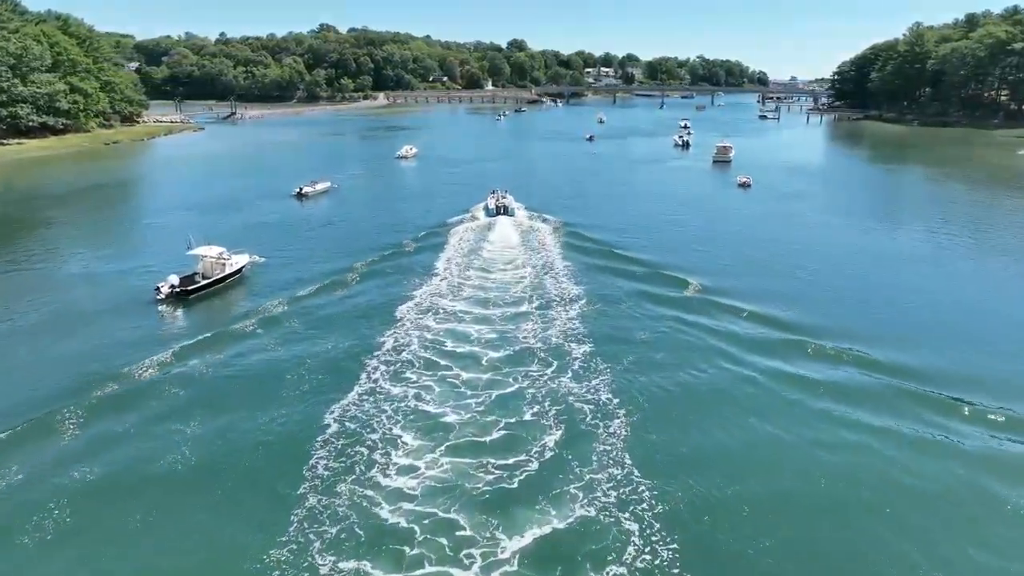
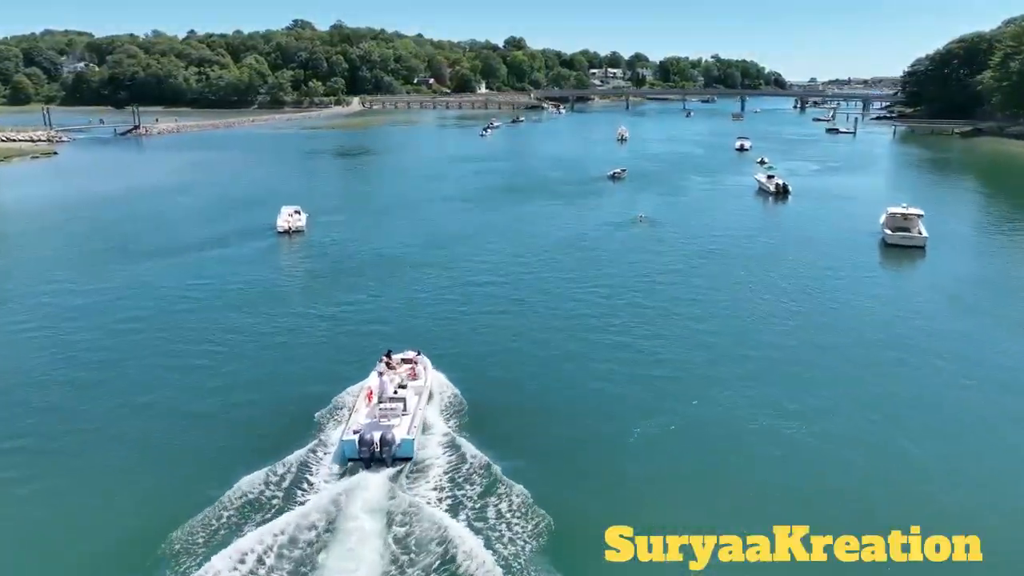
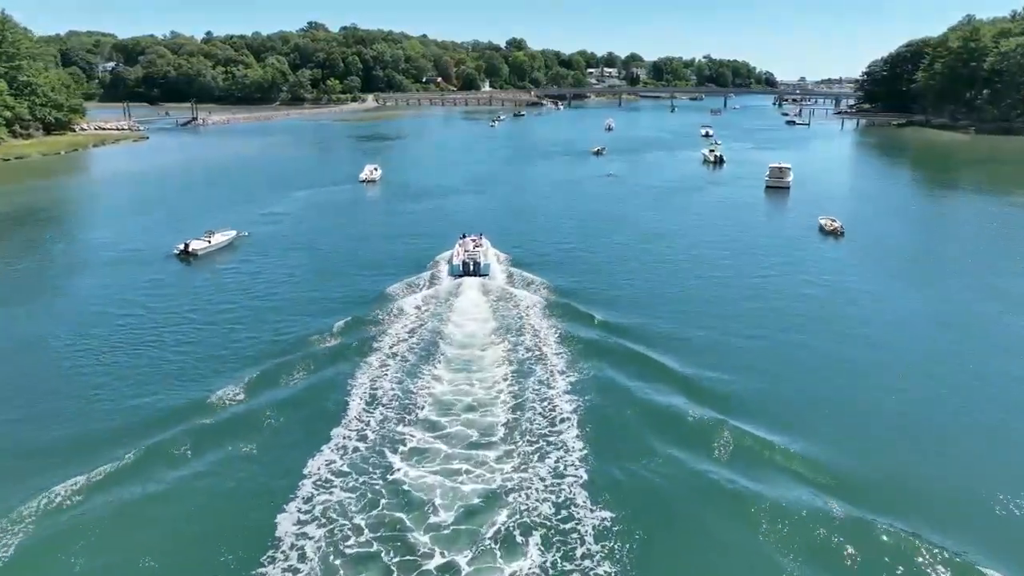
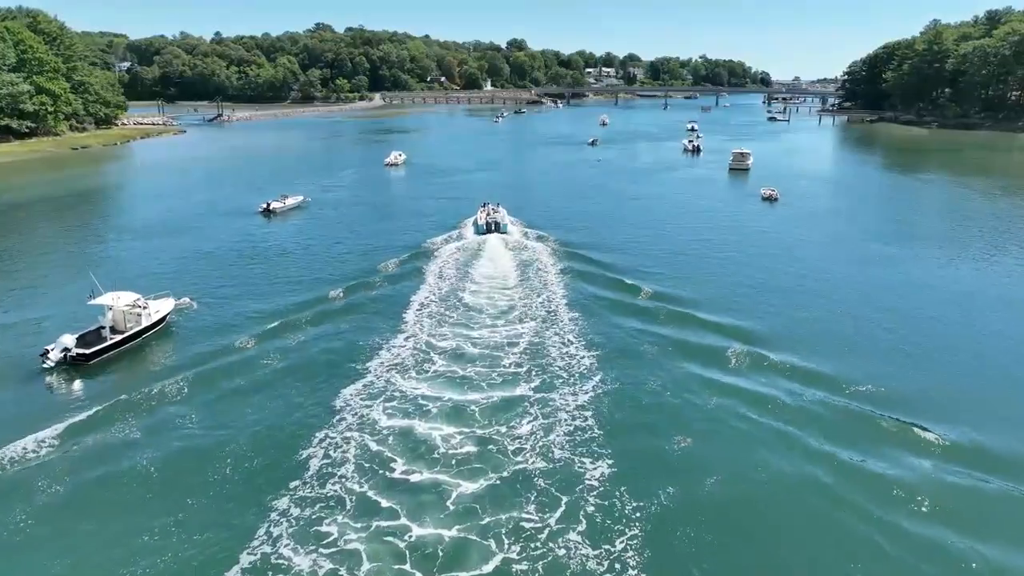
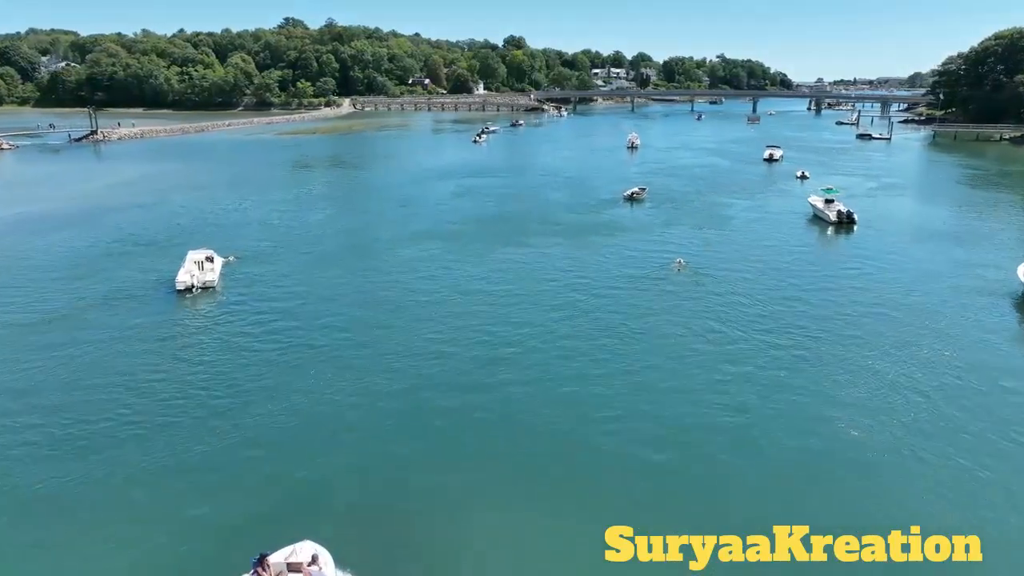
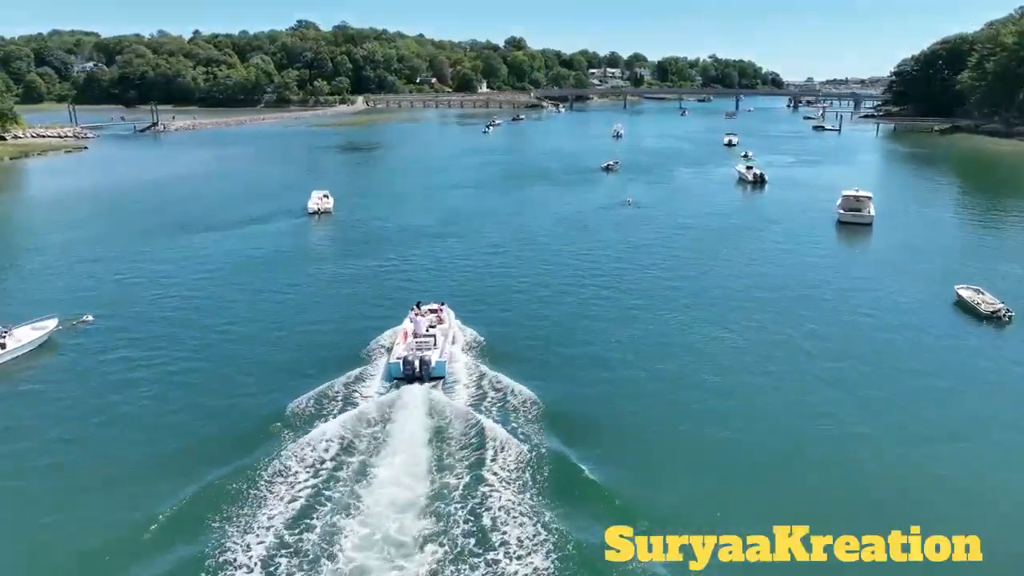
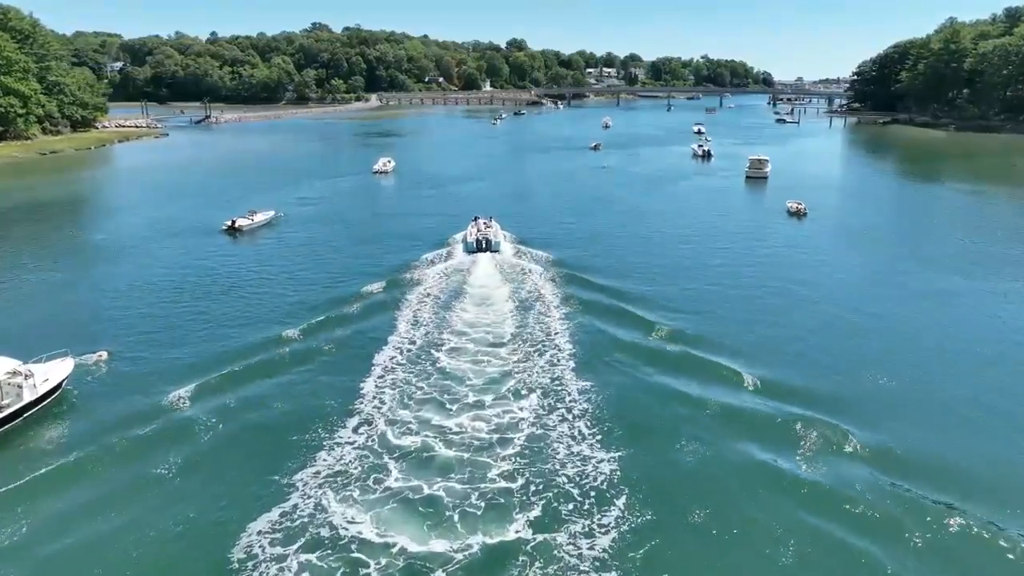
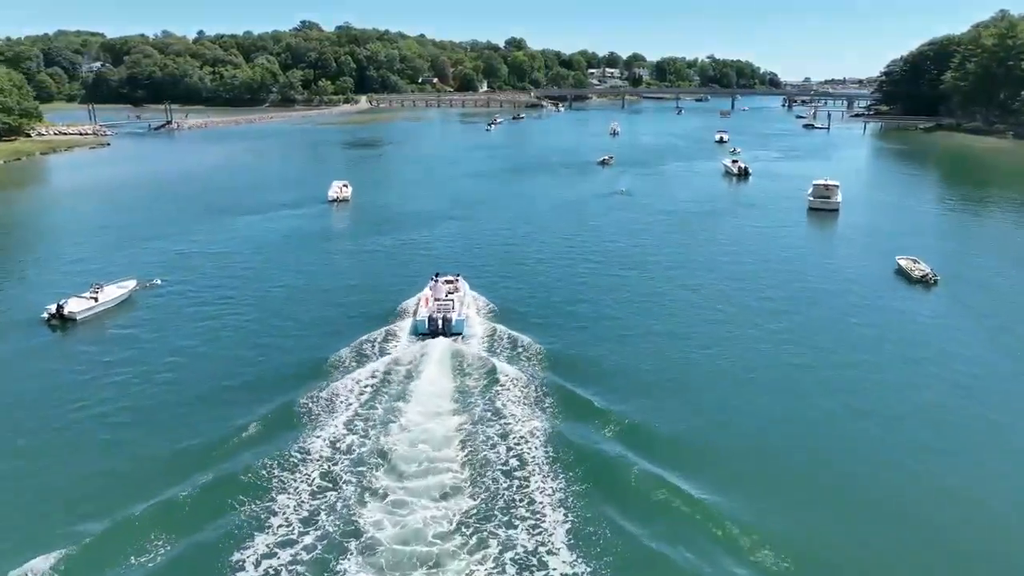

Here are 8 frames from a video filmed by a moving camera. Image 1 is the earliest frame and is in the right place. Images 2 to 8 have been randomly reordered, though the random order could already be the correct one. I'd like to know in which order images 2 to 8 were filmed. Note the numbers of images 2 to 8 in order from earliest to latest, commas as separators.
4, 7, 3, 8, 6, 2, 5
